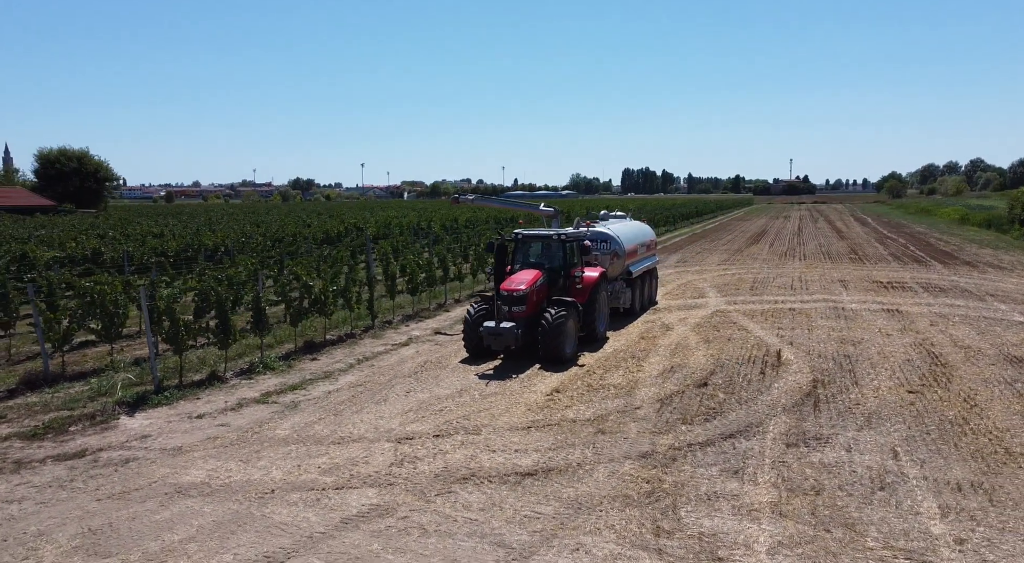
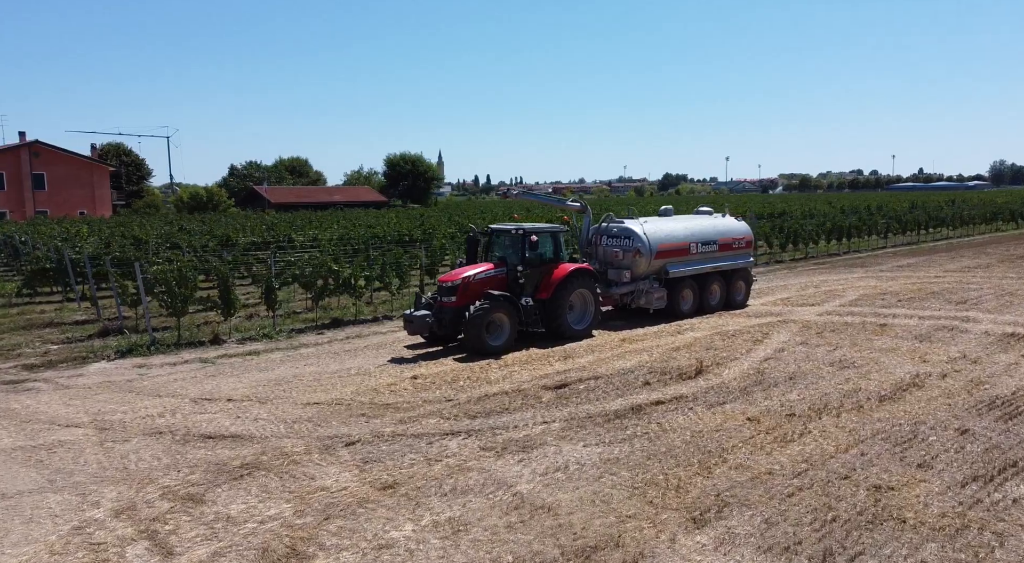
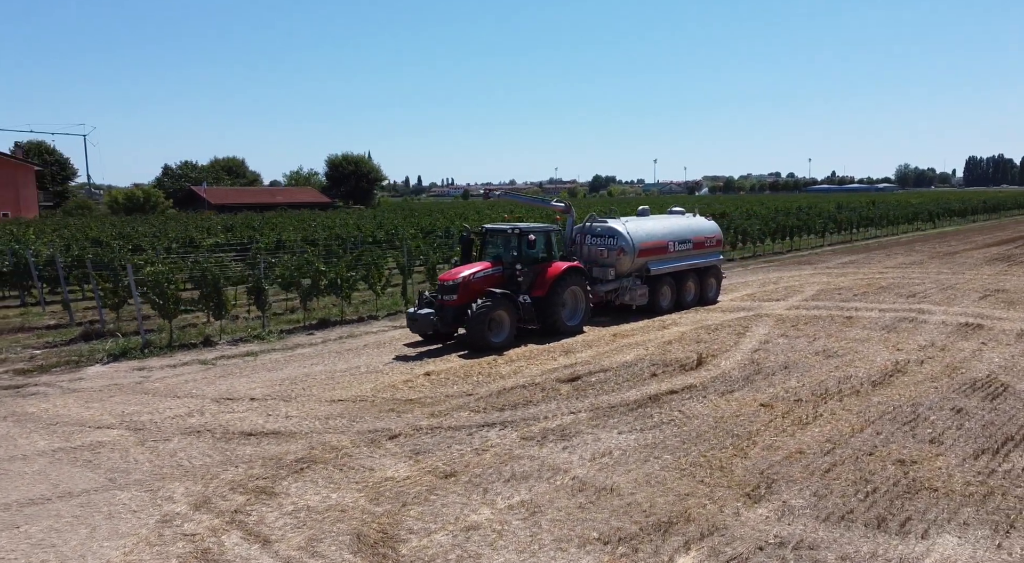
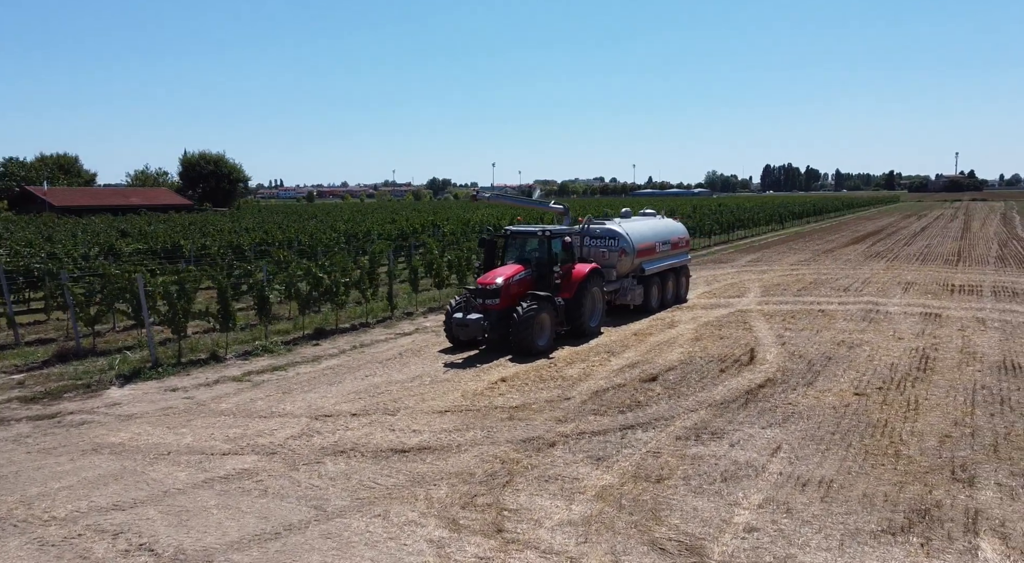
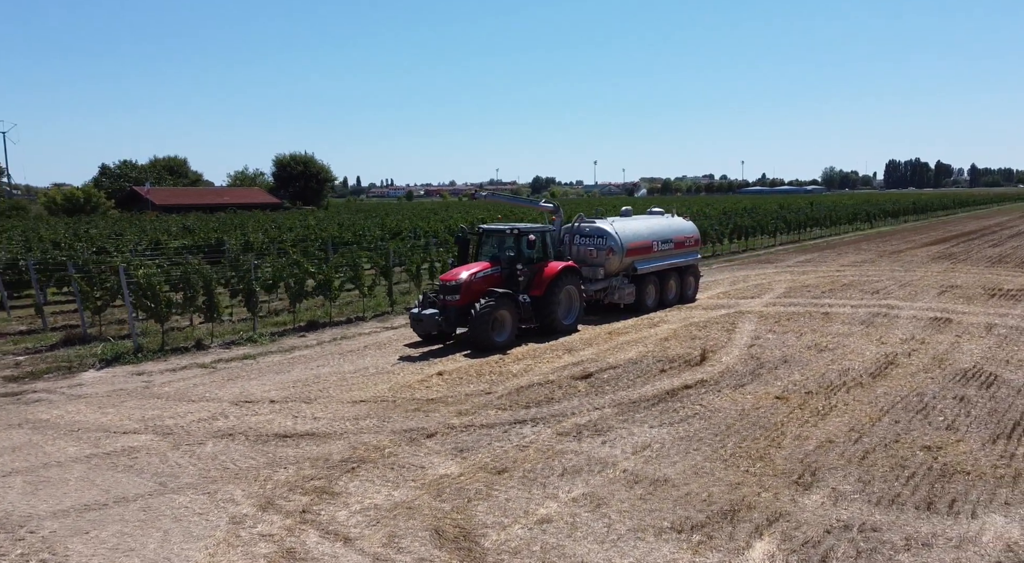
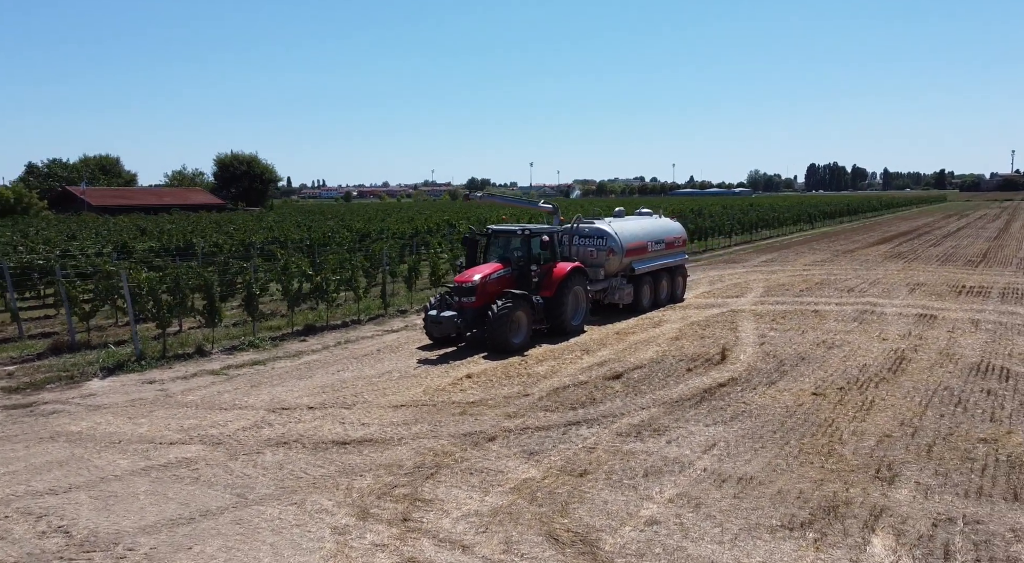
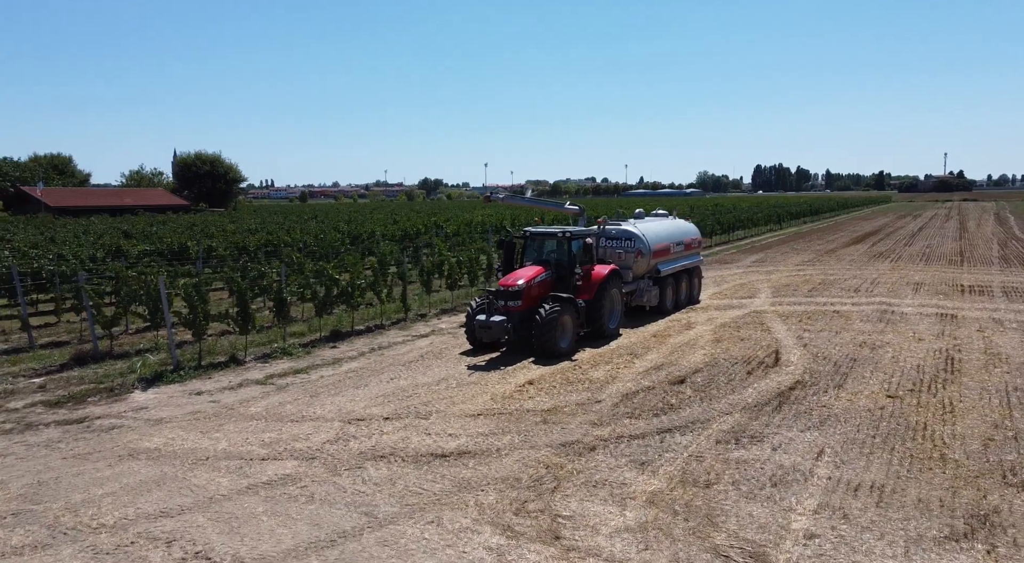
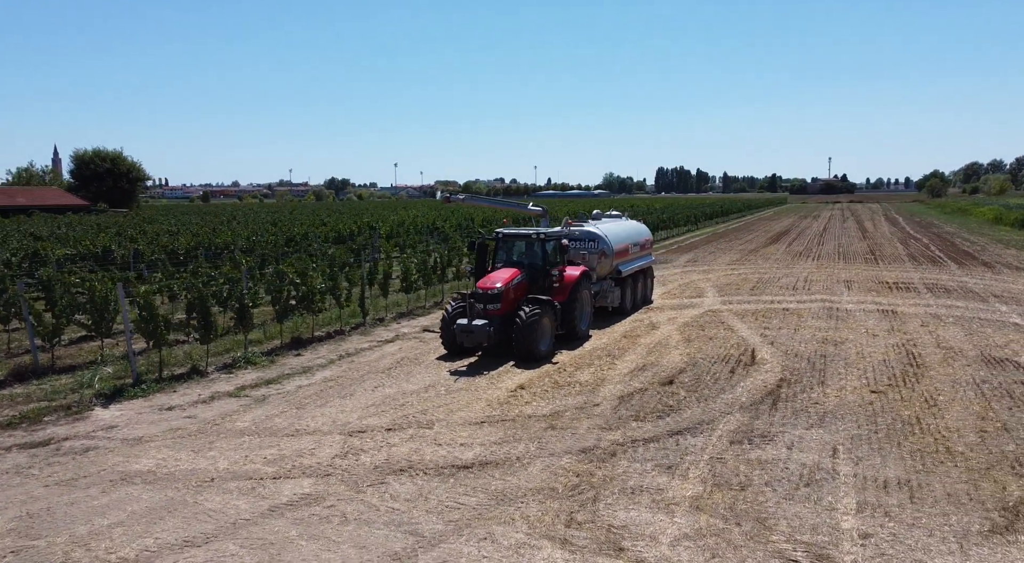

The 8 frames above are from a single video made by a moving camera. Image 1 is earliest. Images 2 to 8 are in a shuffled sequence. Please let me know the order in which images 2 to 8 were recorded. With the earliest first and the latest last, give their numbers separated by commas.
8, 7, 4, 6, 5, 3, 2
